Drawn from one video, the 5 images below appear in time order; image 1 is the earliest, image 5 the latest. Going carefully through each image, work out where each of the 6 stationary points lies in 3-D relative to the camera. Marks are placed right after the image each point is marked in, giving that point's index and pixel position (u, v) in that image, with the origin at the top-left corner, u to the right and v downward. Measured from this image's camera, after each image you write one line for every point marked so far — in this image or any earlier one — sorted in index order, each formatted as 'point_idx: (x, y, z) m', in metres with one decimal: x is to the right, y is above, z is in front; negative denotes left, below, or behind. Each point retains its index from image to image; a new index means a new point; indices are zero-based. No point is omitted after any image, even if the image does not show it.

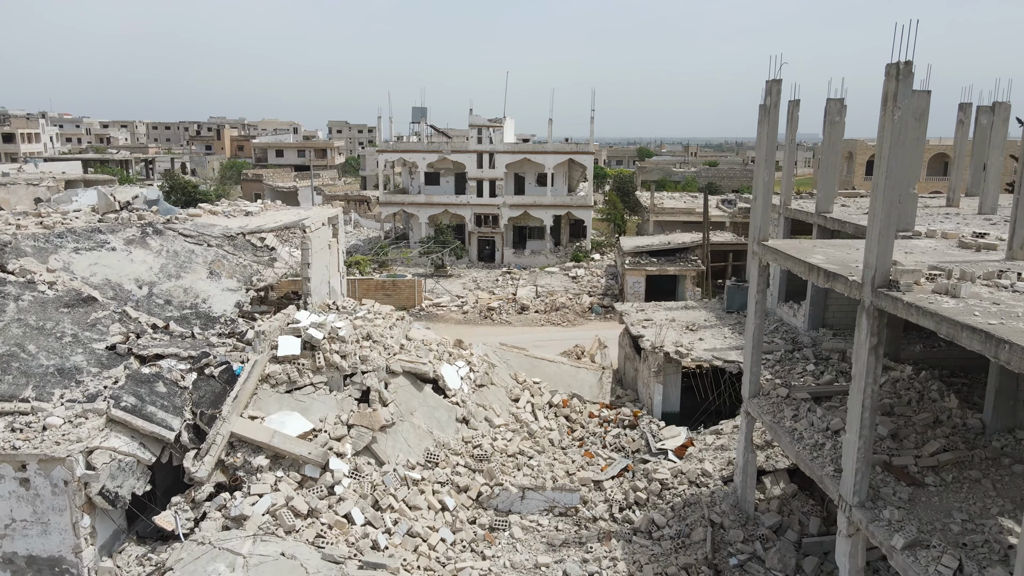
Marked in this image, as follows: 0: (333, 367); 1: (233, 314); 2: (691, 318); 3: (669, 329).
0: (-2.2, -1.0, +12.2) m
1: (-3.8, -0.4, +13.1) m
2: (+3.2, -0.6, +17.3) m
3: (+2.6, -0.7, +16.2) m
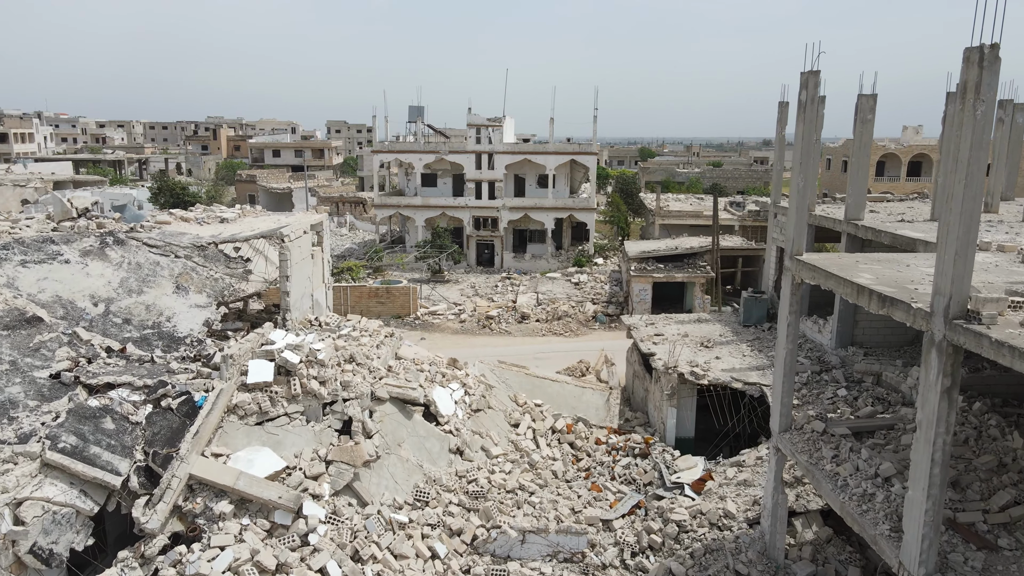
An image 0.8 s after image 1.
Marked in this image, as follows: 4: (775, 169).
0: (-2.3, -1.2, +10.9) m
1: (-3.8, -0.6, +11.8) m
2: (+3.2, -0.8, +16.0) m
3: (+2.6, -0.9, +14.9) m
4: (+4.6, +2.1, +16.9) m
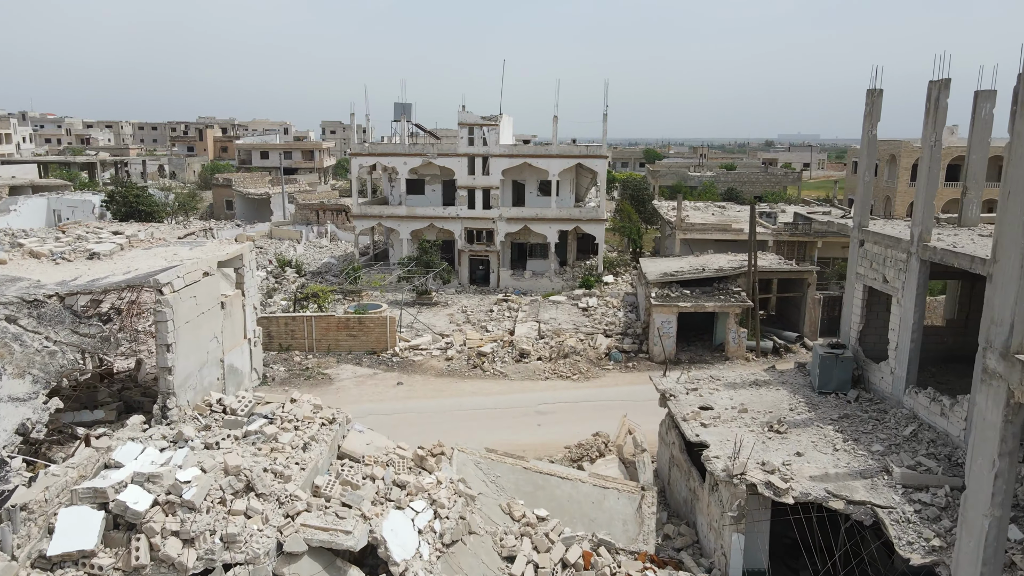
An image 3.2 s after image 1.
0: (-2.3, -1.9, +6.6) m
1: (-3.9, -1.2, +7.4) m
2: (+3.1, -1.4, +11.7) m
3: (+2.5, -1.6, +10.6) m
4: (+4.5, +1.4, +12.6) m
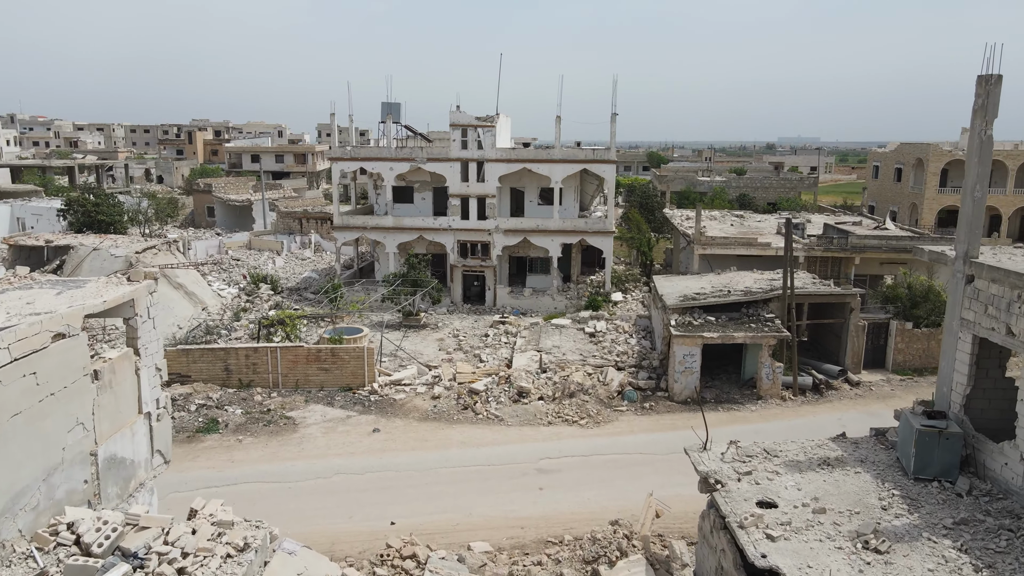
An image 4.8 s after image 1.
0: (-2.4, -2.3, +3.5) m
1: (-3.9, -1.7, +4.4) m
2: (+3.1, -1.9, +8.6) m
3: (+2.5, -2.1, +7.5) m
4: (+4.5, +0.9, +9.6) m
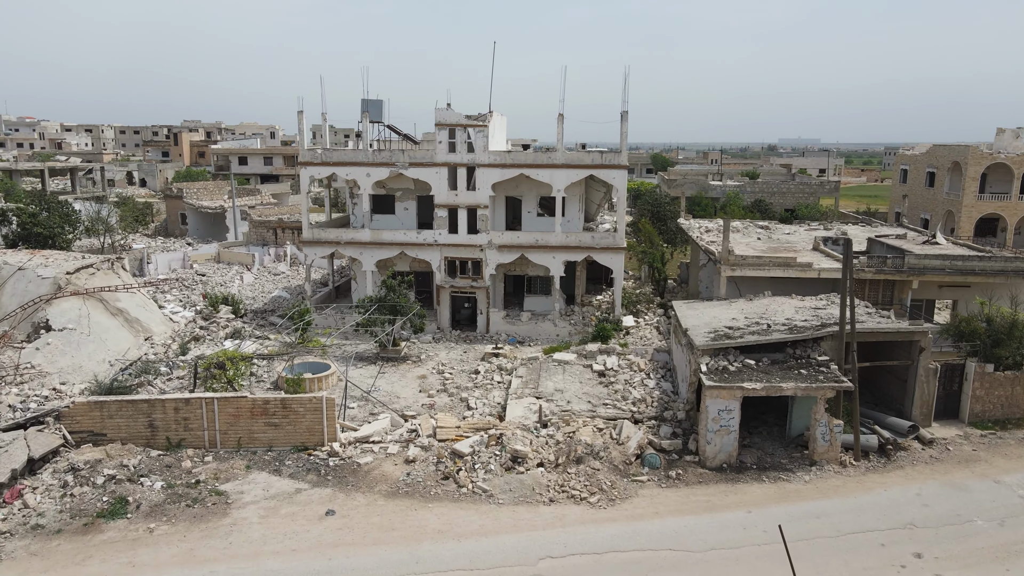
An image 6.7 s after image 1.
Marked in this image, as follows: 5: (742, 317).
0: (-2.5, -2.9, -0.1) m
1: (-4.0, -2.3, +0.7) m
2: (+3.0, -2.5, +5.0) m
3: (+2.4, -2.6, +3.9) m
4: (+4.4, +0.3, +5.9) m
5: (+4.3, -0.5, +18.2) m
